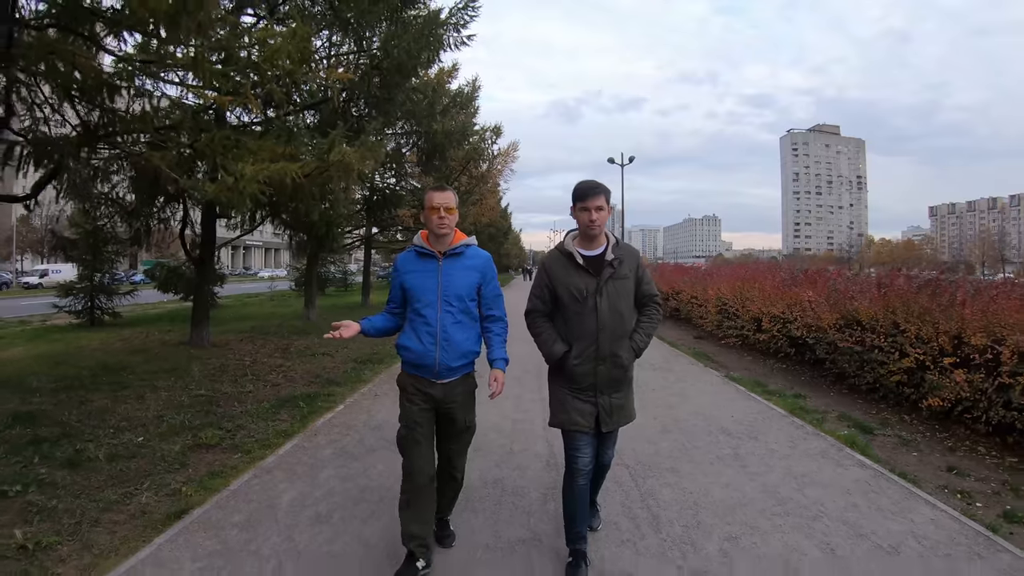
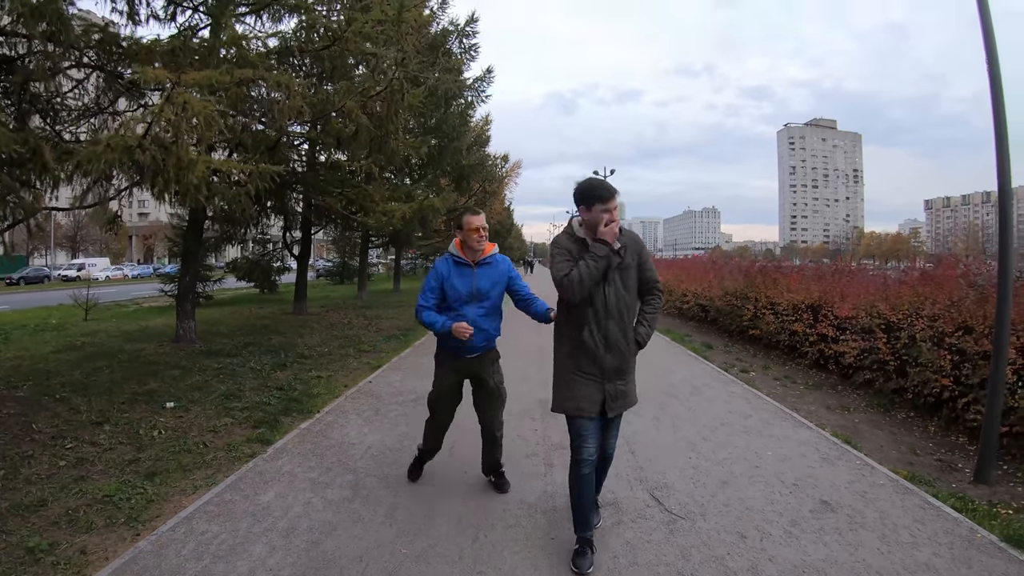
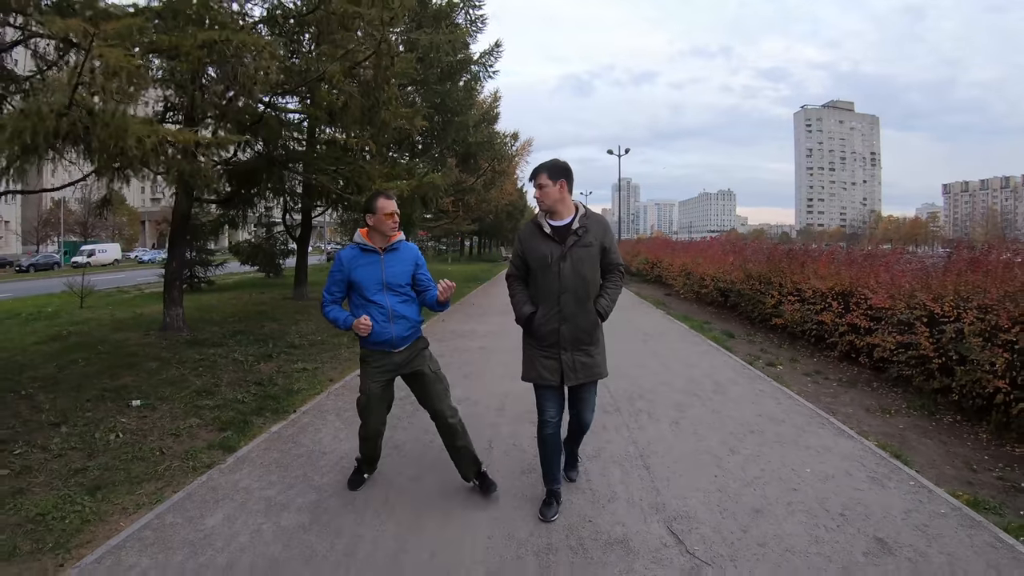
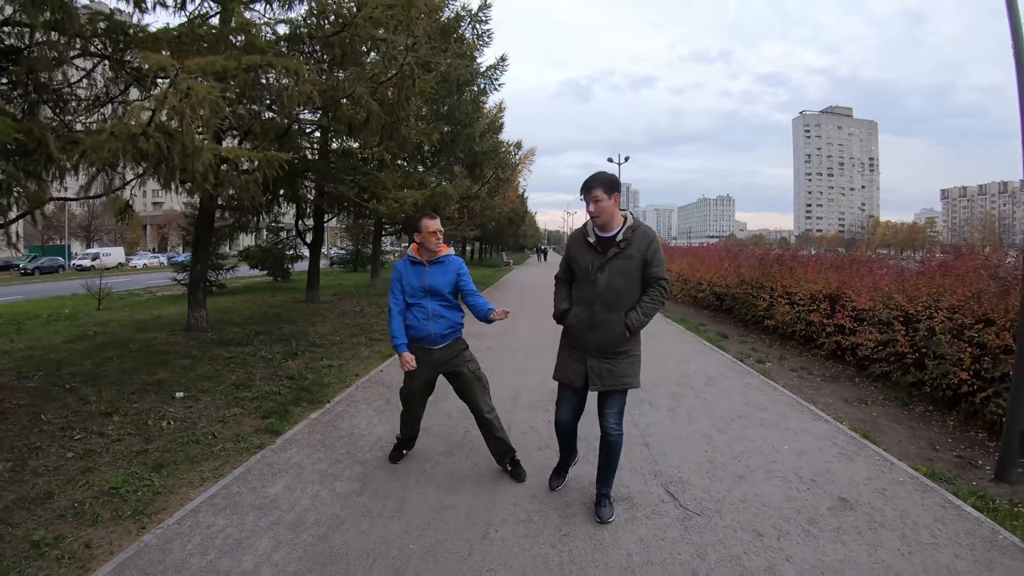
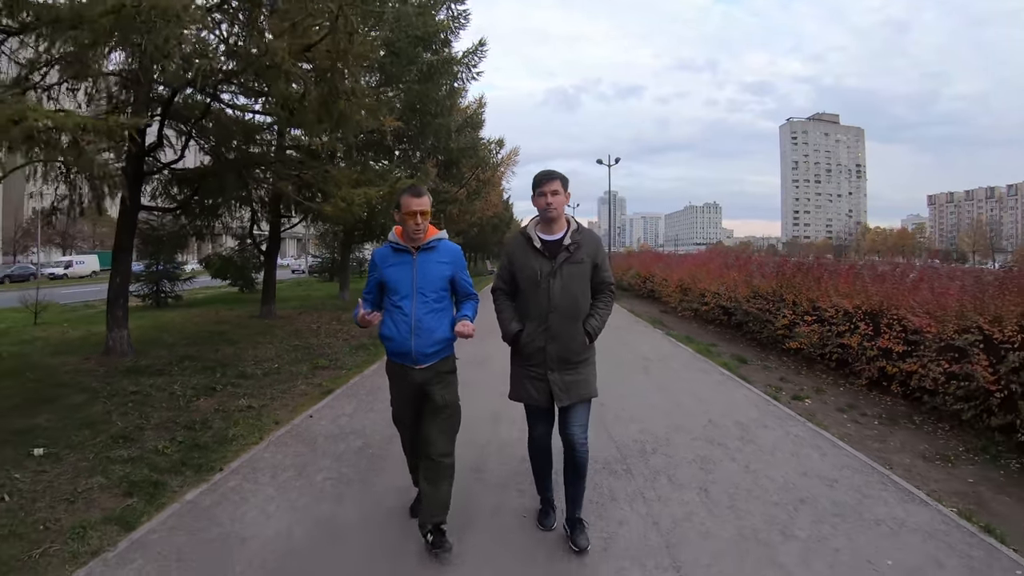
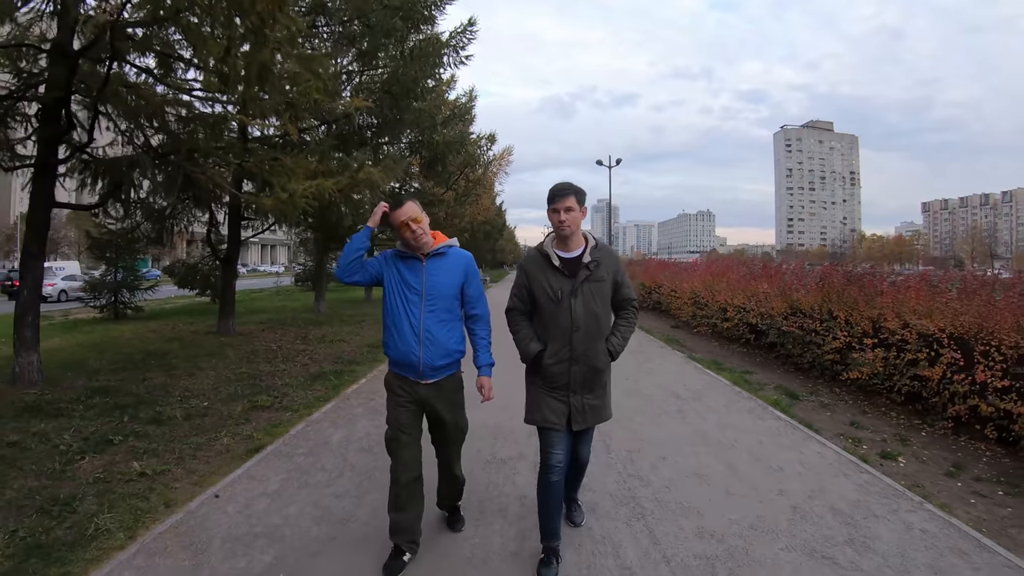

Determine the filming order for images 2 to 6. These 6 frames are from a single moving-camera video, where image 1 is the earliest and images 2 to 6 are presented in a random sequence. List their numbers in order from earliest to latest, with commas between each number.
6, 5, 3, 4, 2
